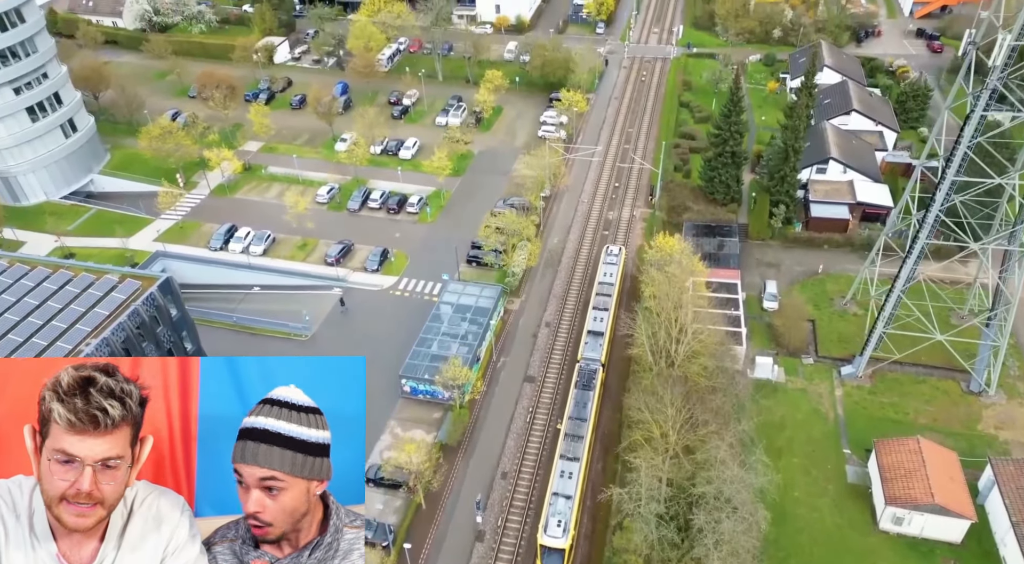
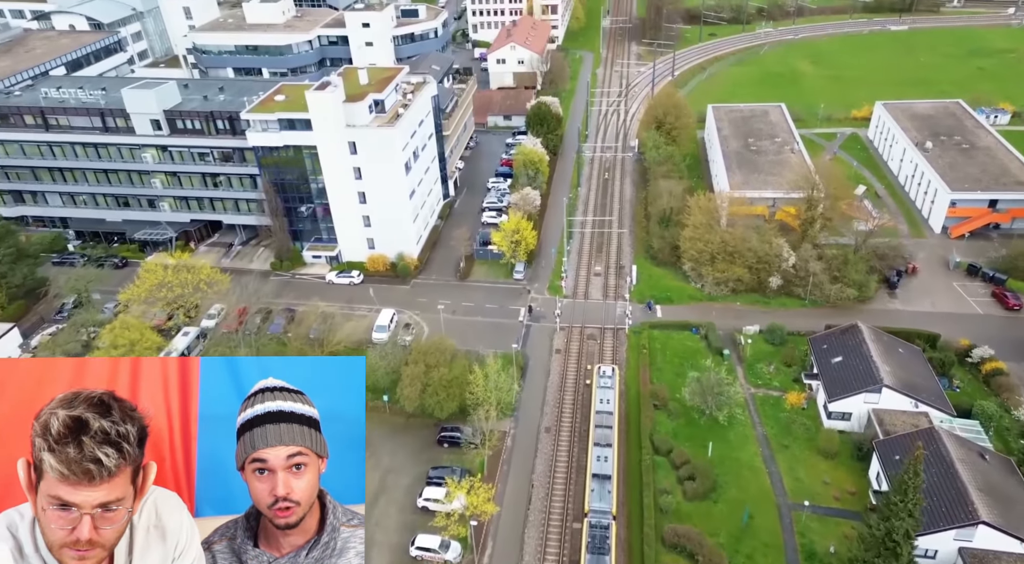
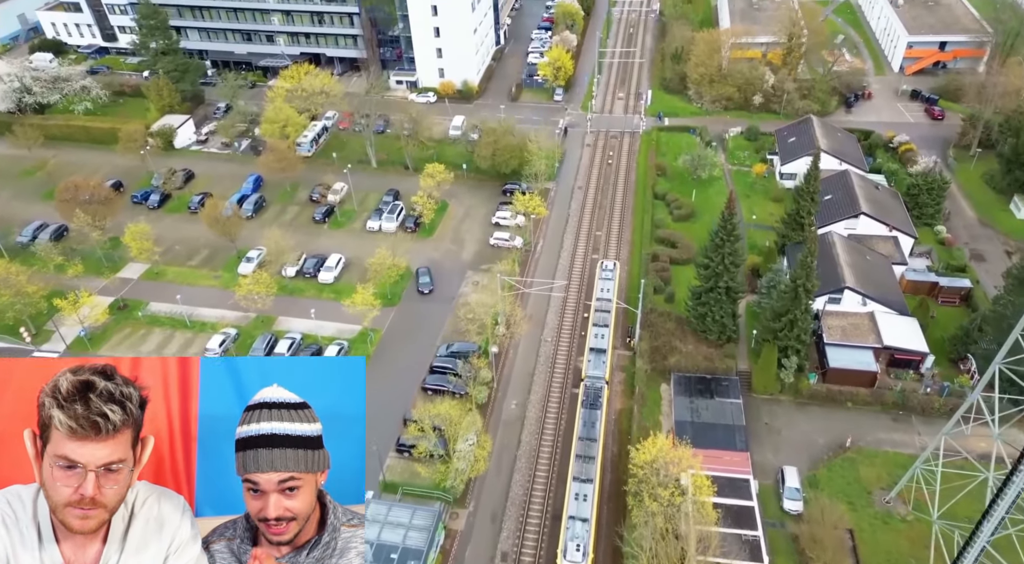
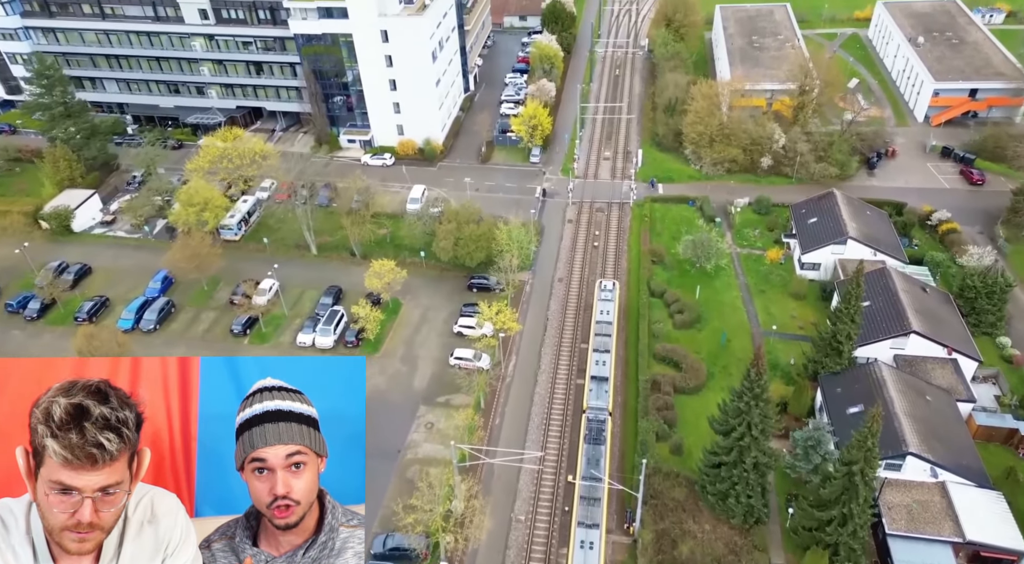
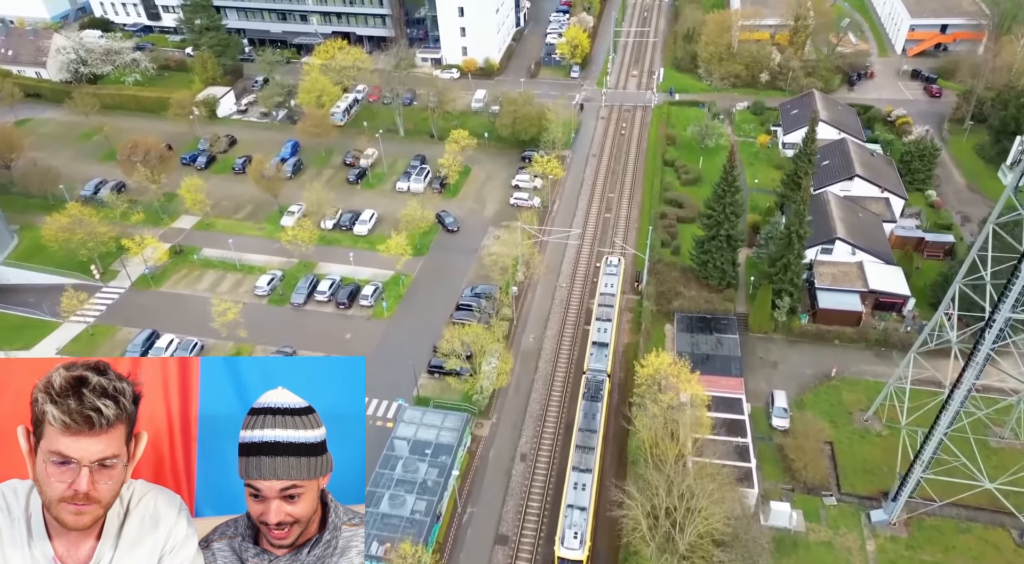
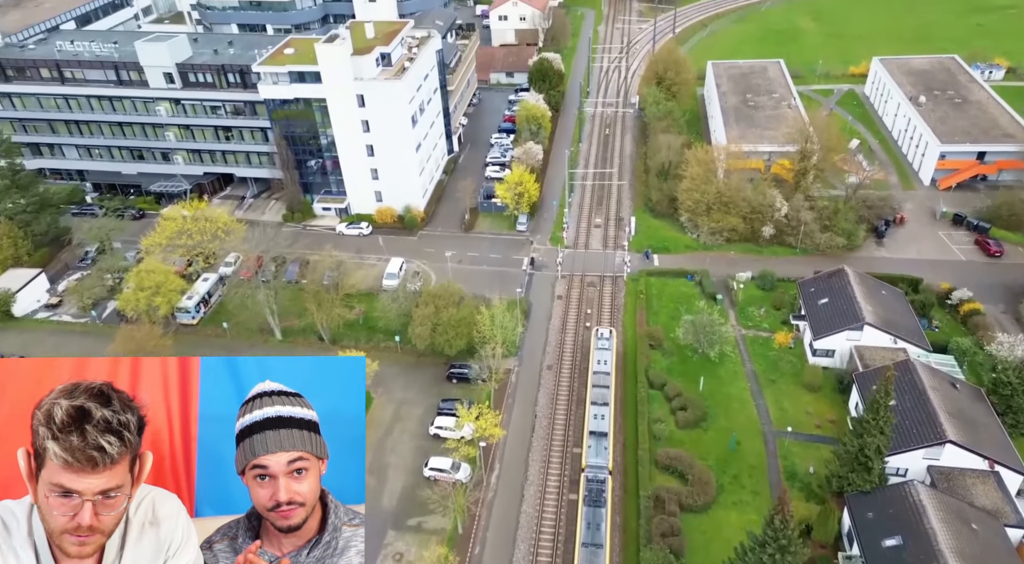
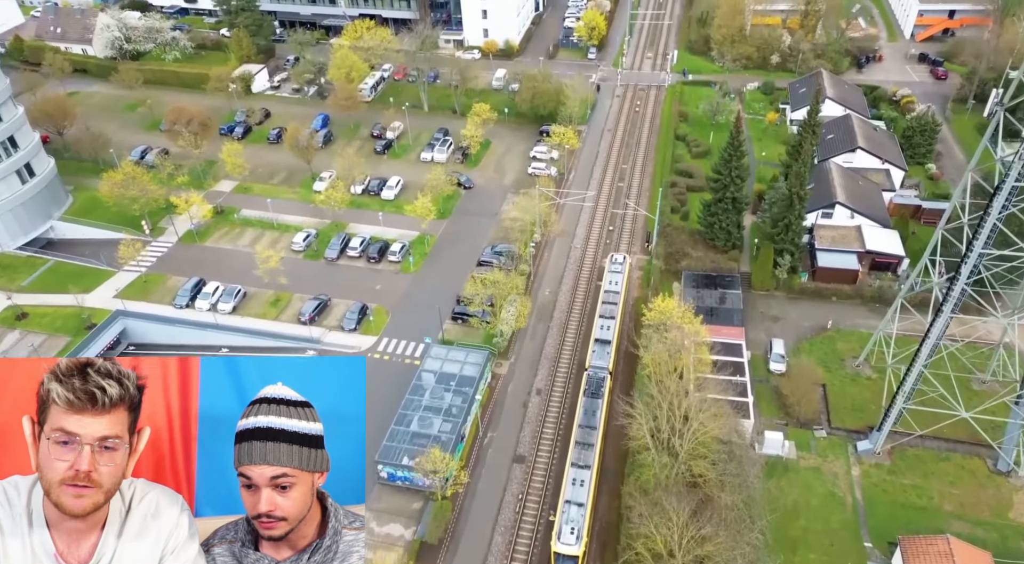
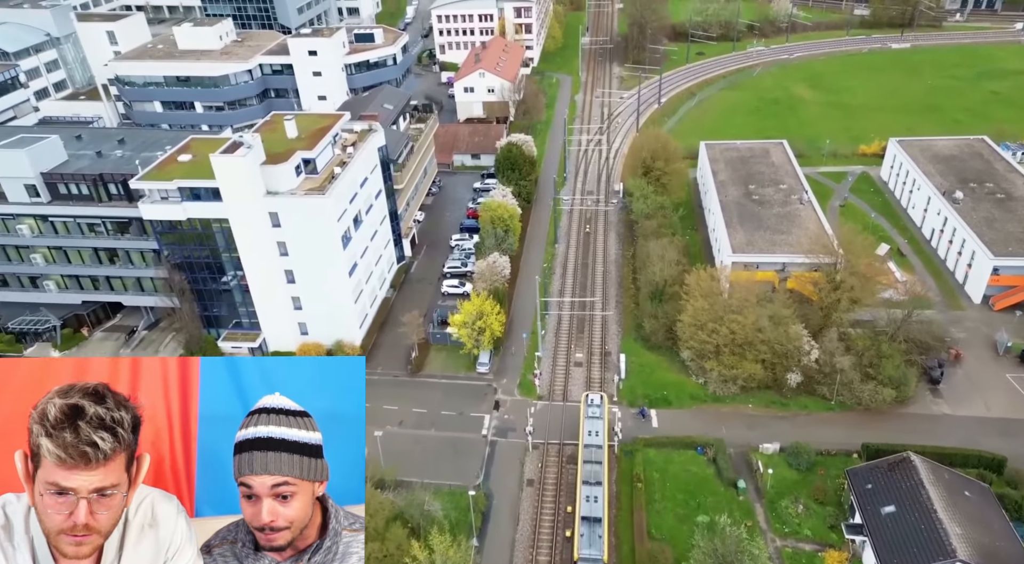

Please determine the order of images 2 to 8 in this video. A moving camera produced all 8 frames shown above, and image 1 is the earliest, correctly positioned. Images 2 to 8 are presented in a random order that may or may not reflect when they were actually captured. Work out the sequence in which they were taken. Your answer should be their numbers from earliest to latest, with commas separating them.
7, 5, 3, 4, 6, 2, 8
